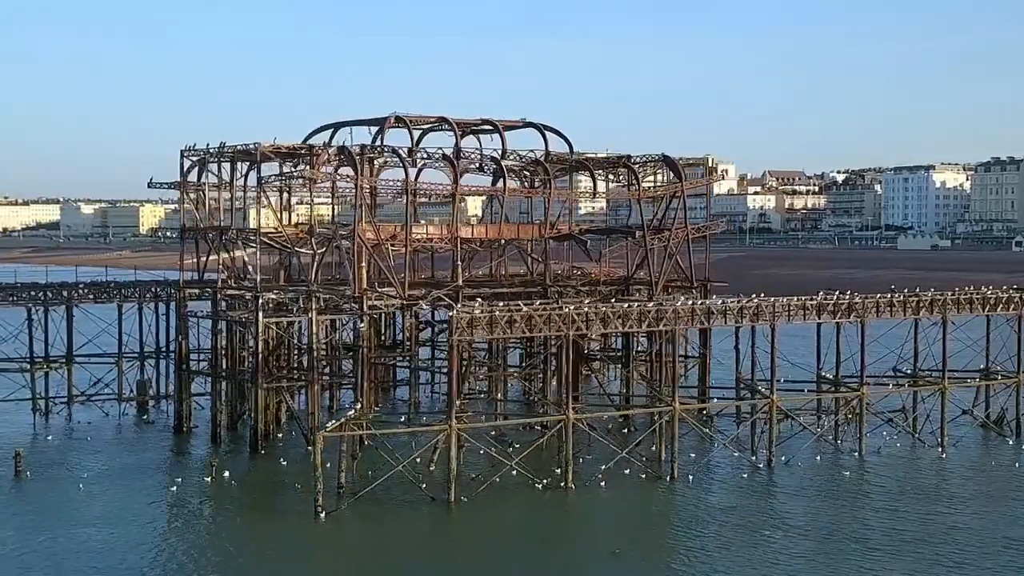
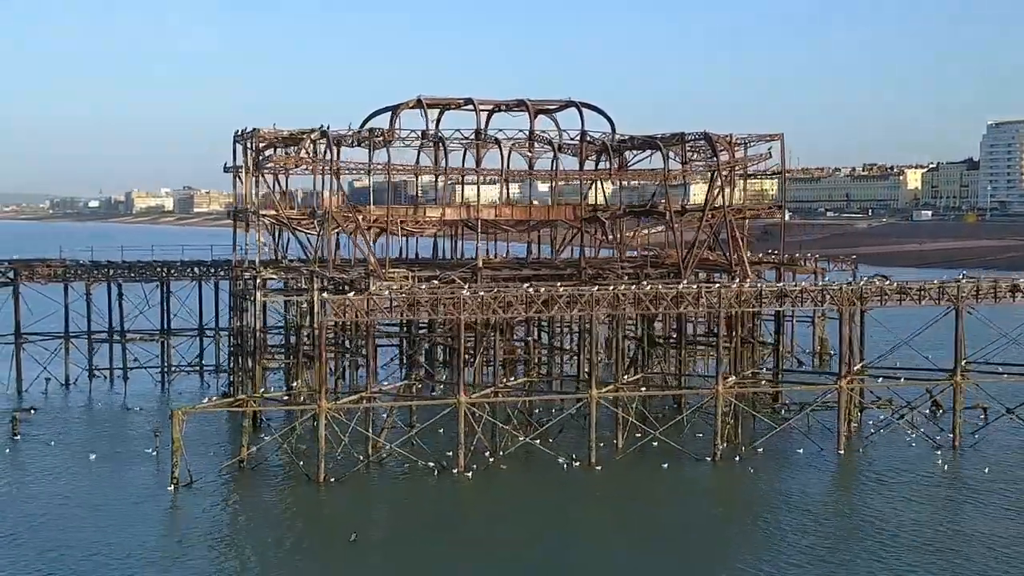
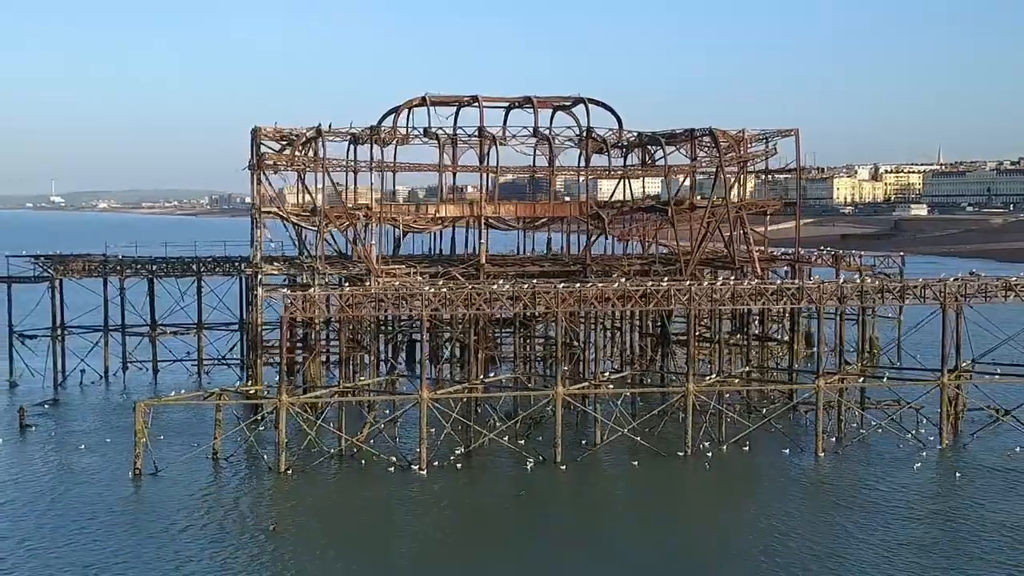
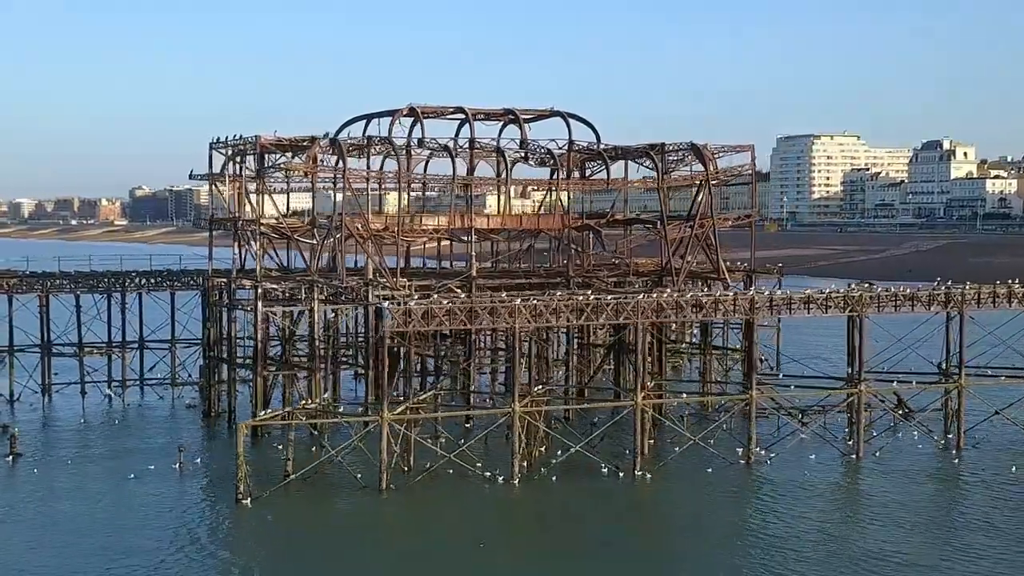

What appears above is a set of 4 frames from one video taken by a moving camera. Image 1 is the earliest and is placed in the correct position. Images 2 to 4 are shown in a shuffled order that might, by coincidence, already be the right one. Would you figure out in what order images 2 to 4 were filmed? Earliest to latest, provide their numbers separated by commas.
4, 2, 3
